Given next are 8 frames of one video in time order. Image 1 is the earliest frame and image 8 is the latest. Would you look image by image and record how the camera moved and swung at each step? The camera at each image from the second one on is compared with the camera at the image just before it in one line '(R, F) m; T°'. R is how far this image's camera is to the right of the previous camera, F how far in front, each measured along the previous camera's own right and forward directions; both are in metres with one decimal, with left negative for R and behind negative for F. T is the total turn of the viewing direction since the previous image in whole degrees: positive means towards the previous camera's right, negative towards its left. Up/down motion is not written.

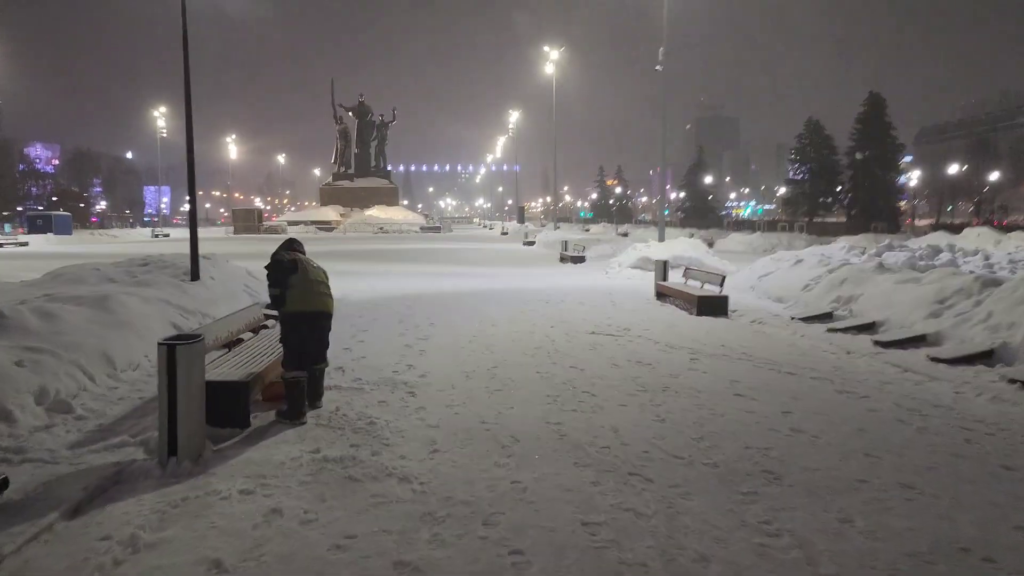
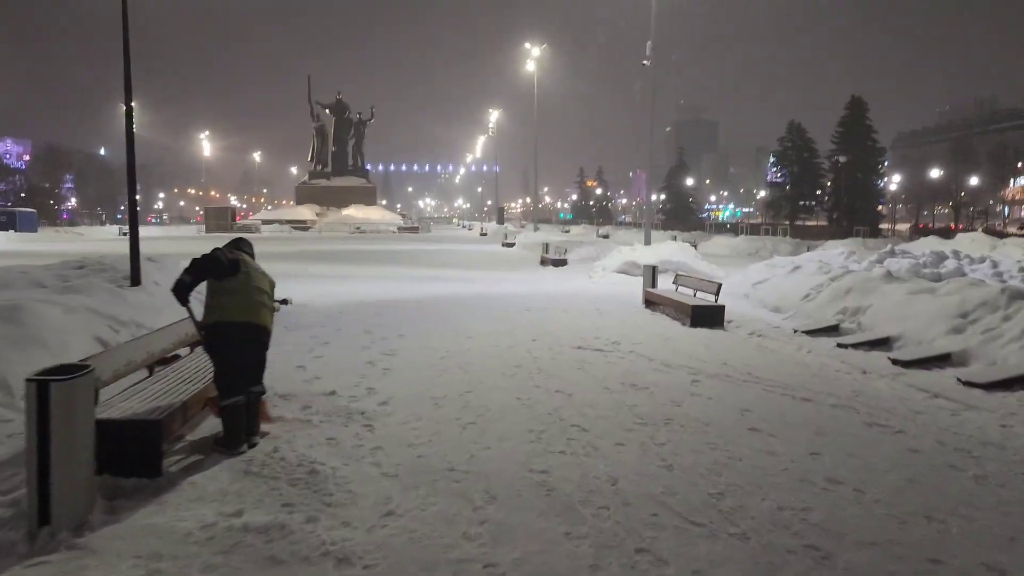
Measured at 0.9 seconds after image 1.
(0.0, +1.2) m; +2°
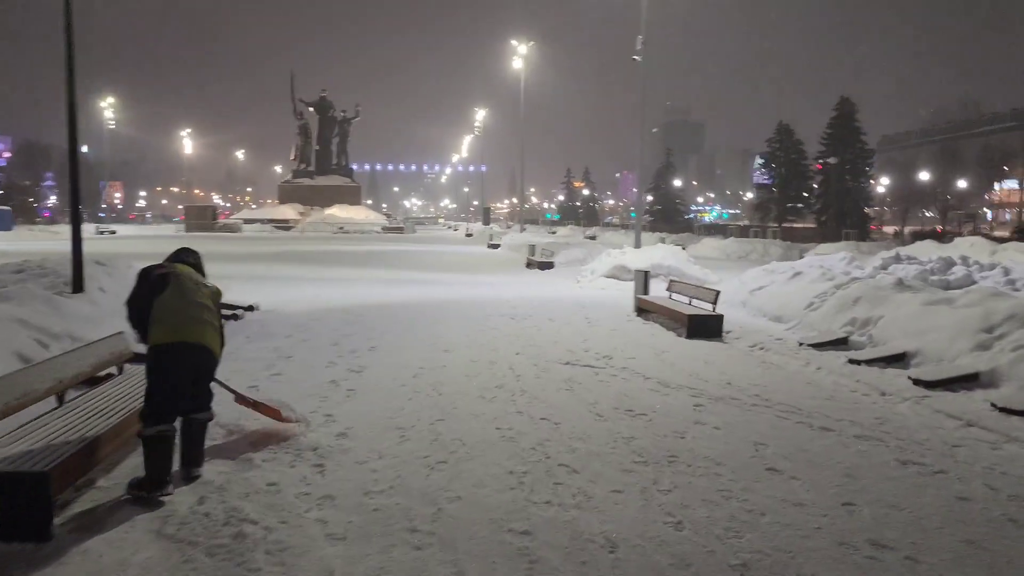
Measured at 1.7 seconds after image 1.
(+0.1, +1.0) m; +1°
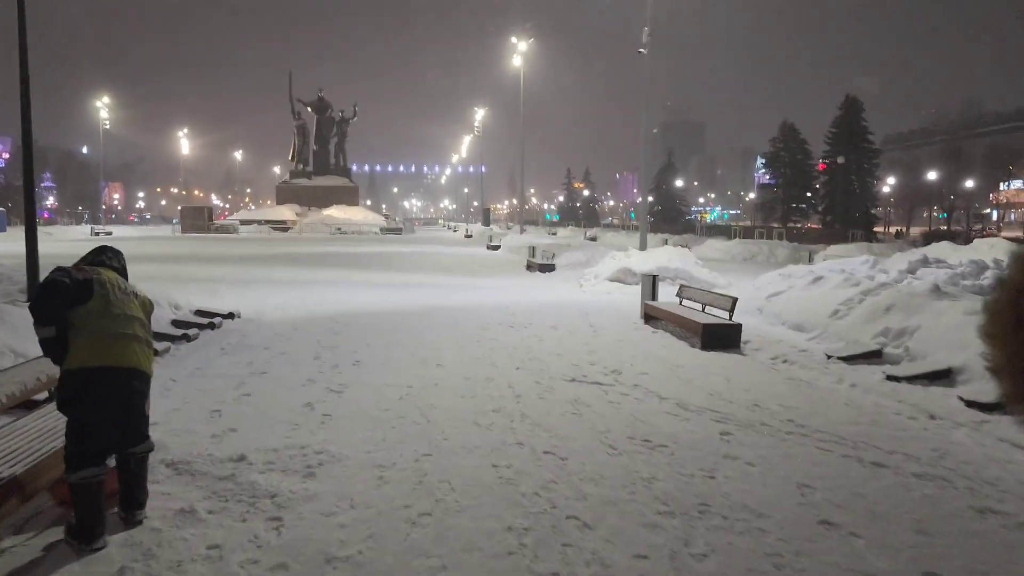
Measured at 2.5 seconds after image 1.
(0.0, +1.0) m; 0°
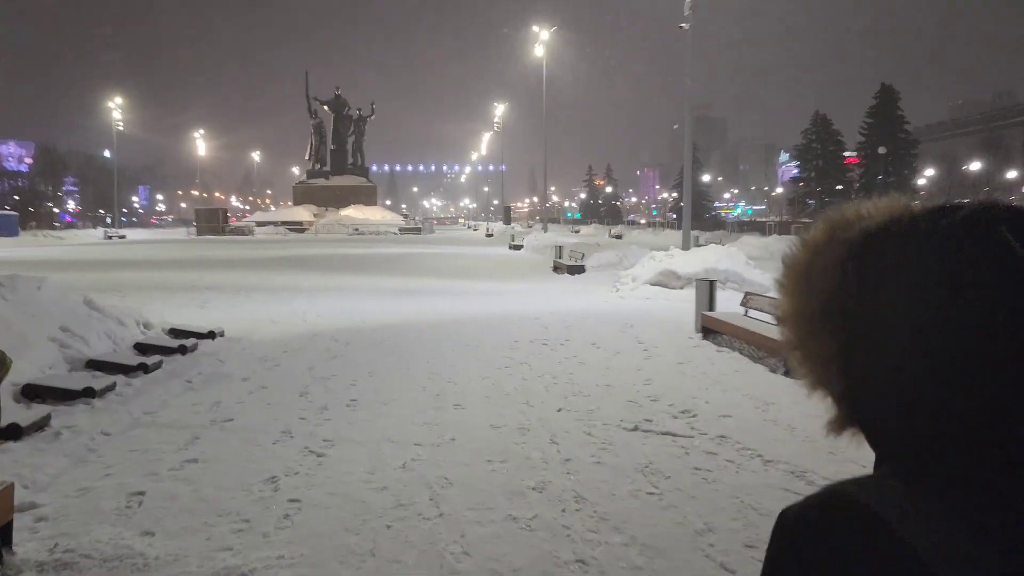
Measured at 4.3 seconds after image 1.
(-0.2, +2.1) m; -1°
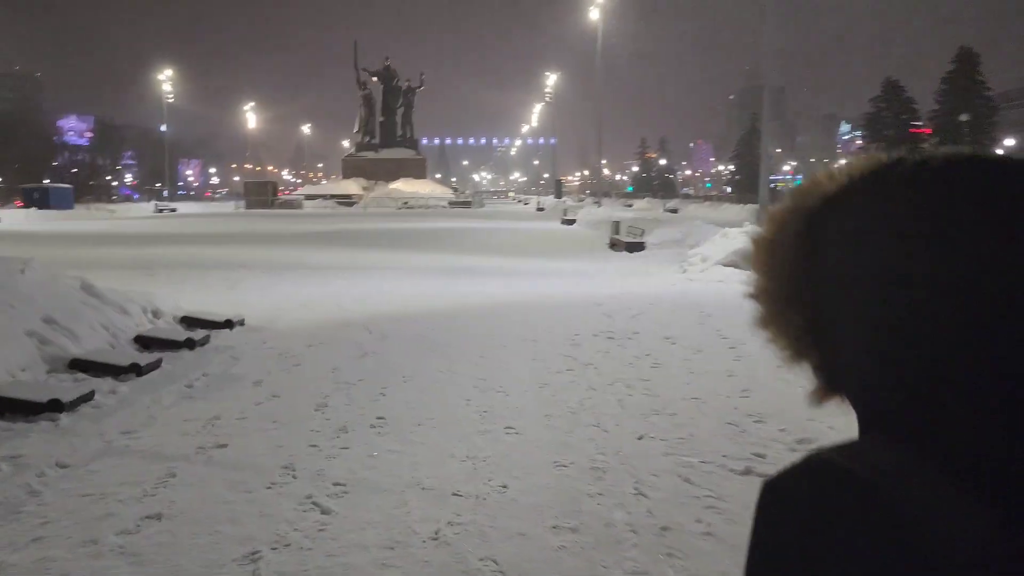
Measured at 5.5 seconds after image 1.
(-0.1, +1.6) m; -4°
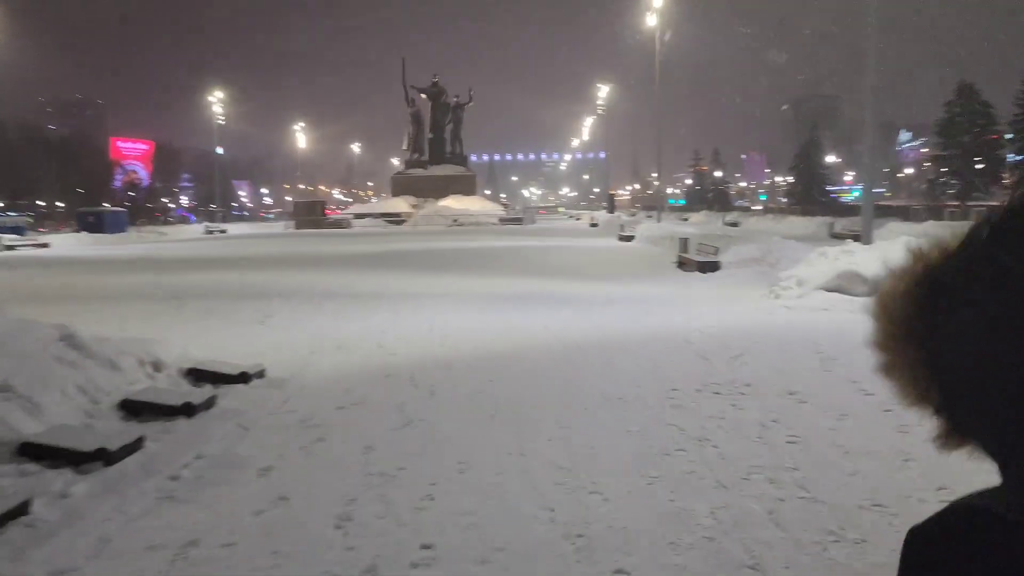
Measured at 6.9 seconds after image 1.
(-0.3, +1.9) m; -4°
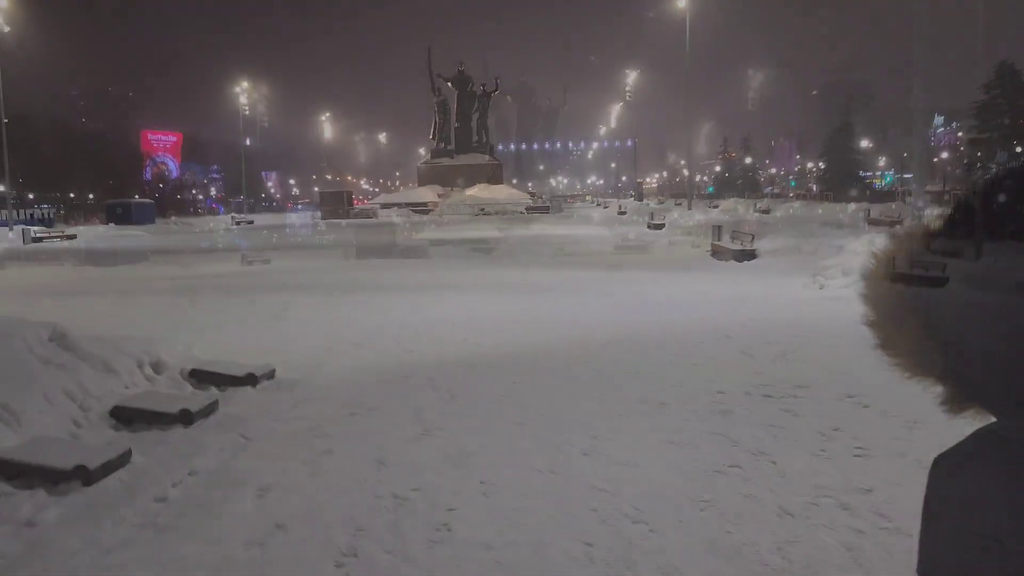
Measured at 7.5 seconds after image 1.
(0.0, +0.7) m; -2°
